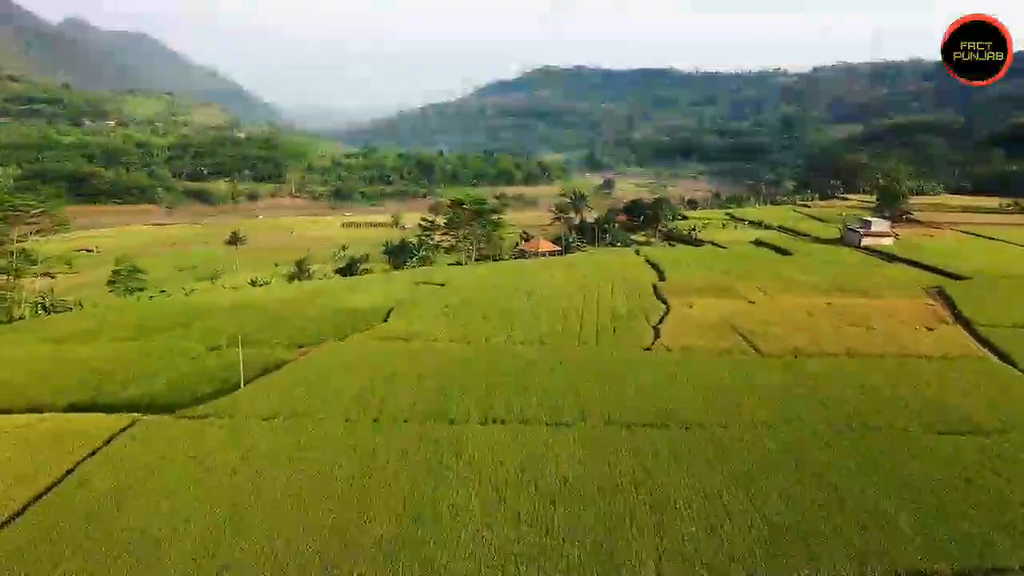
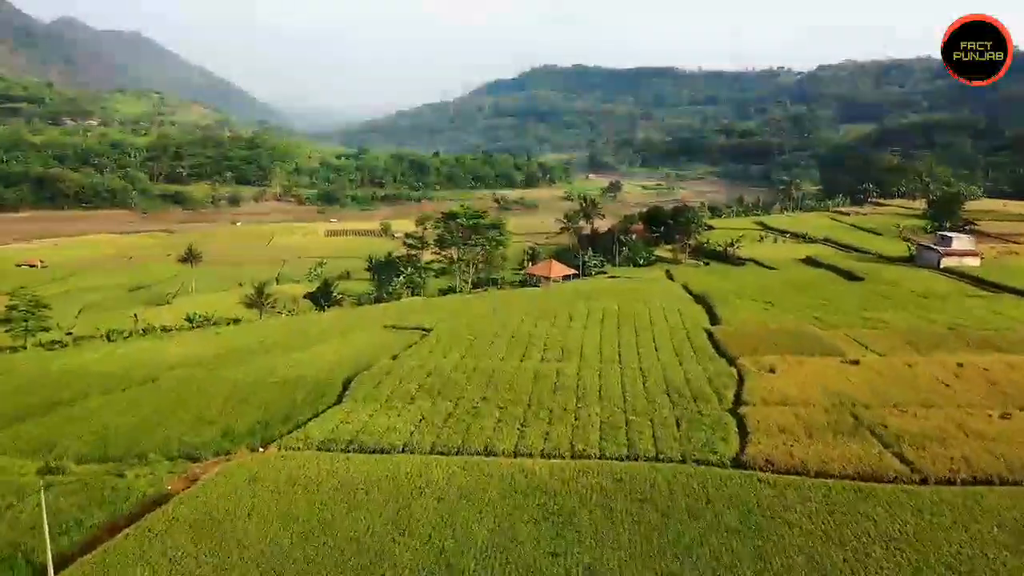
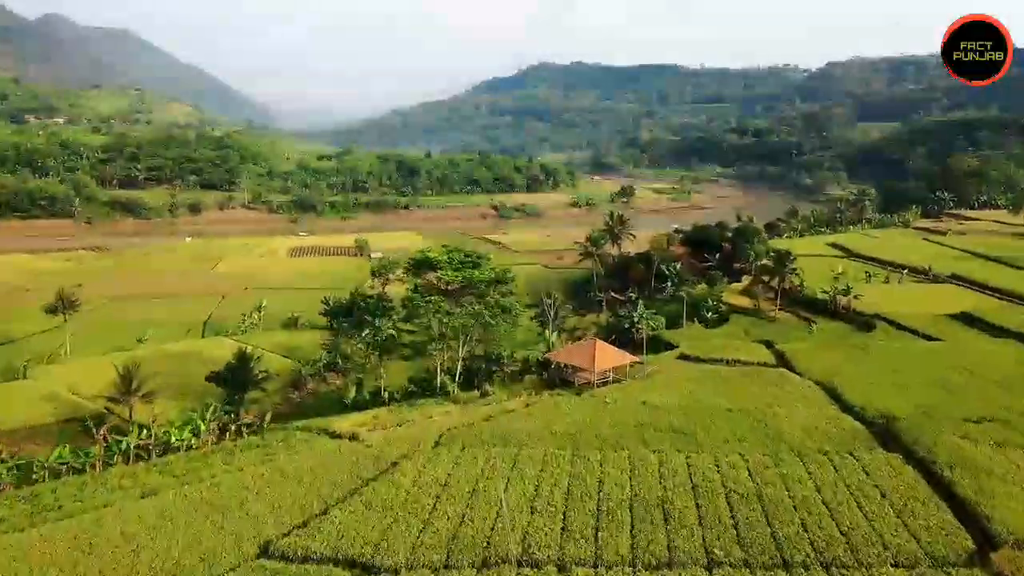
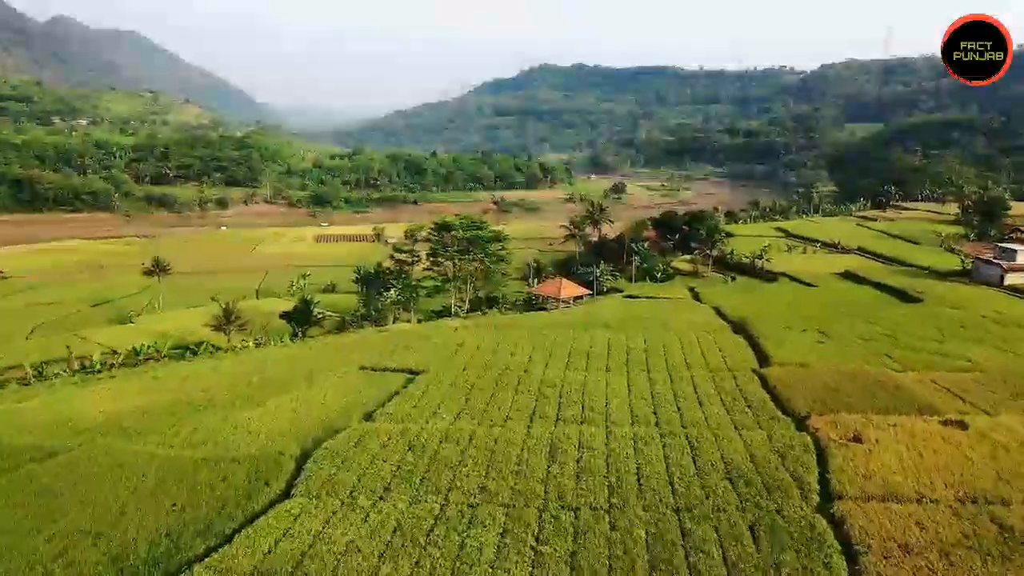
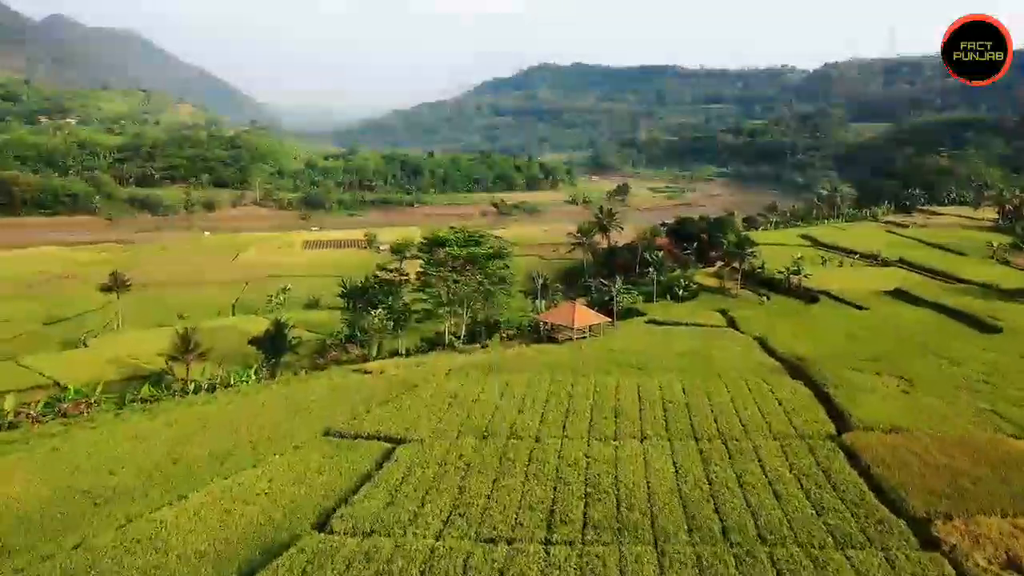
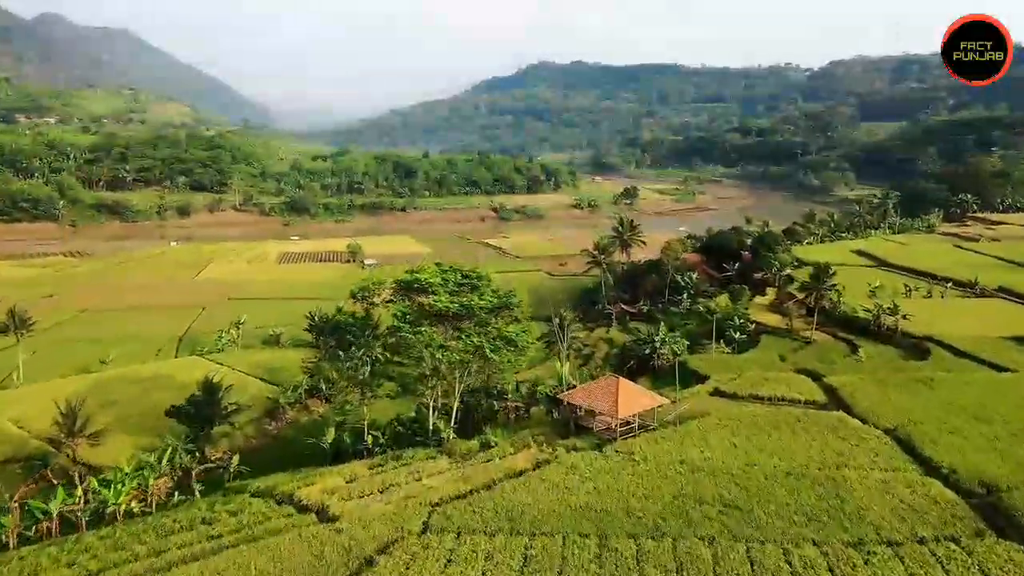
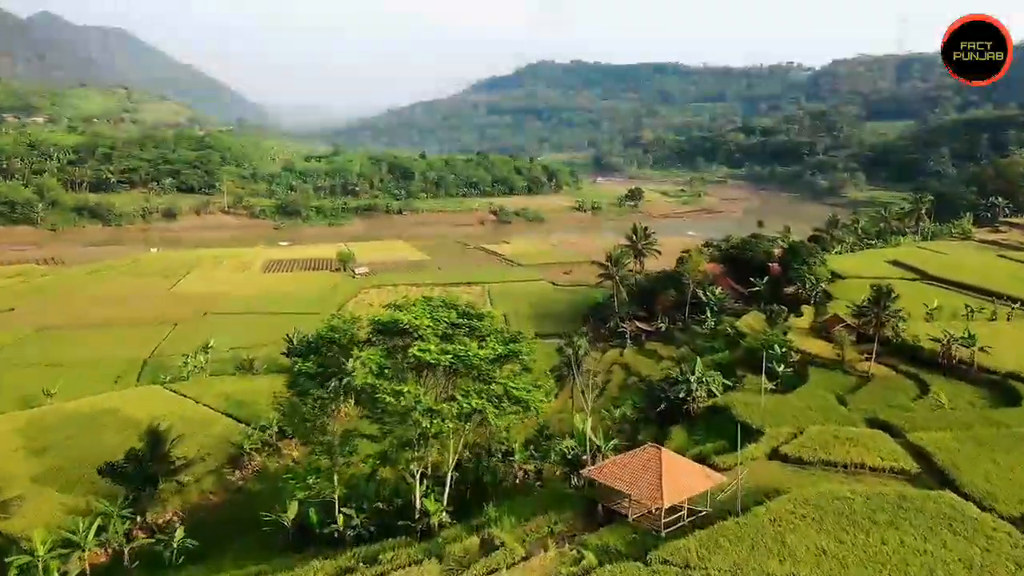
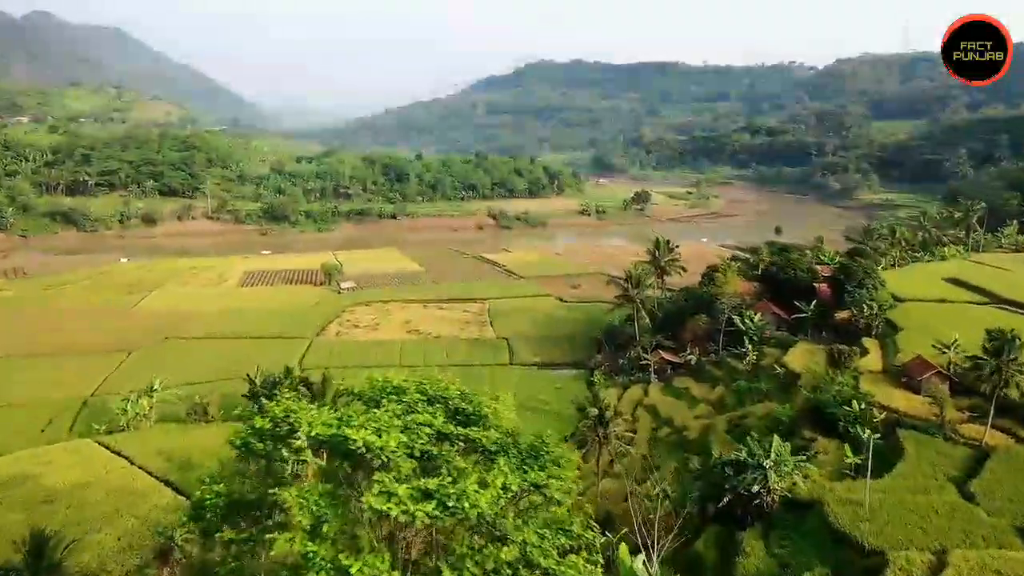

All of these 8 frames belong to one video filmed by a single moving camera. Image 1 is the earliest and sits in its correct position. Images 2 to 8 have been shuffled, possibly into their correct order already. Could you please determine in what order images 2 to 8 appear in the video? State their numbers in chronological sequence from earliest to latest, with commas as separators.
2, 4, 5, 3, 6, 7, 8
